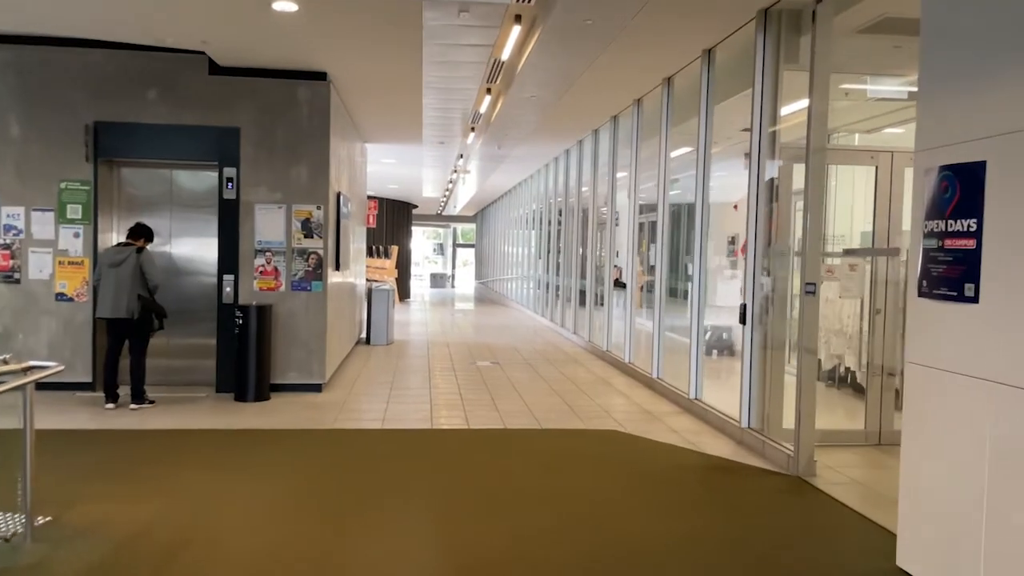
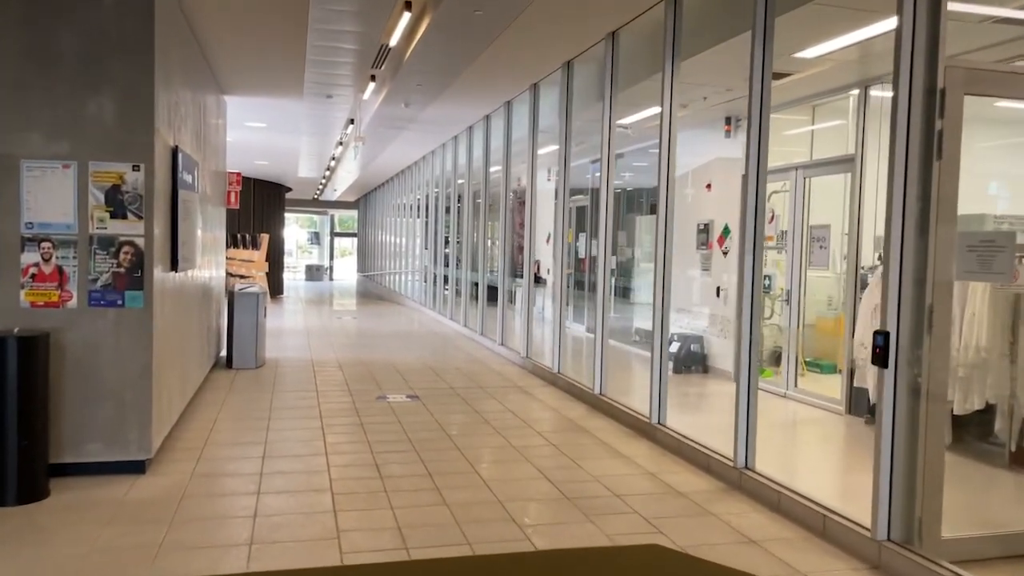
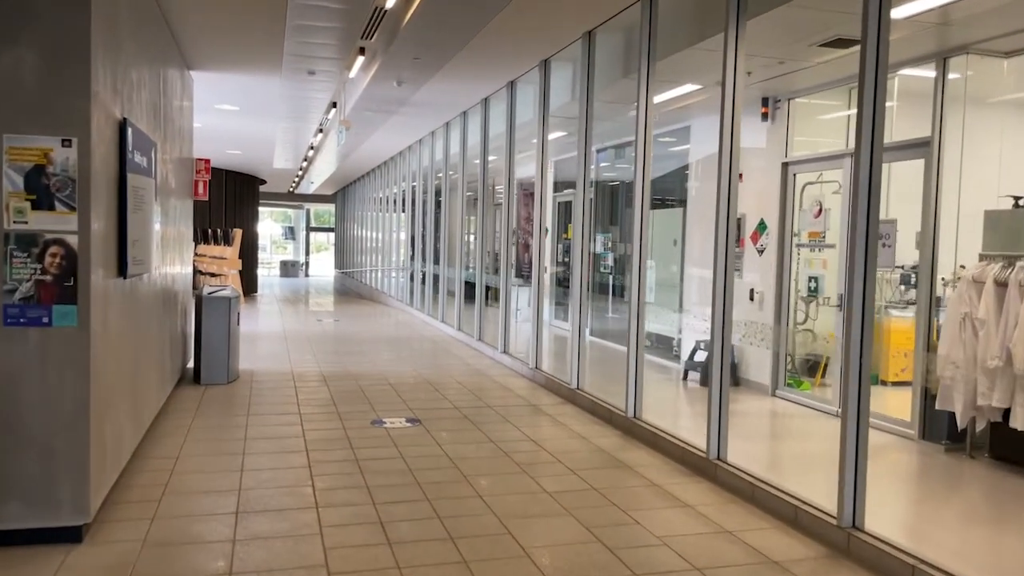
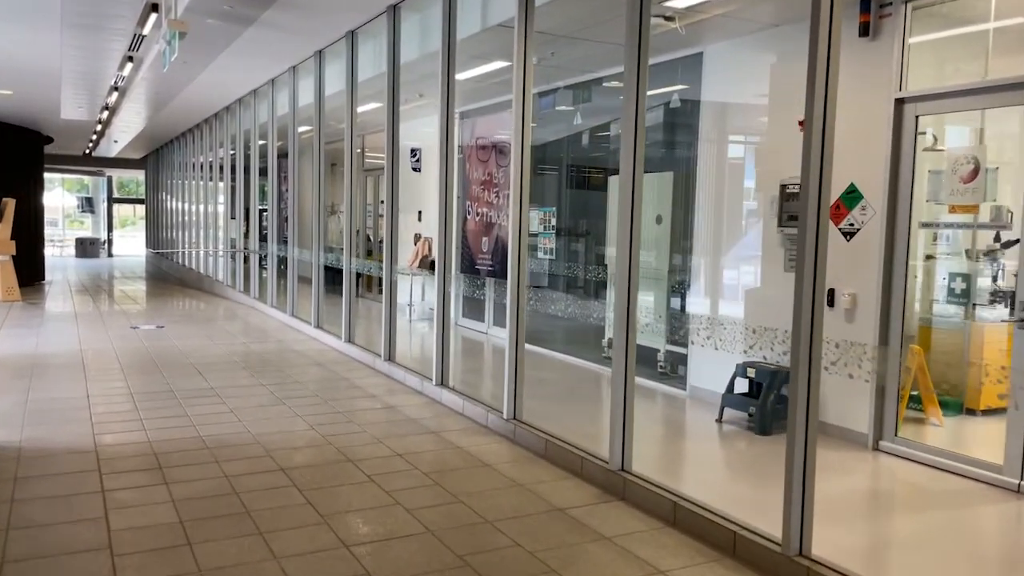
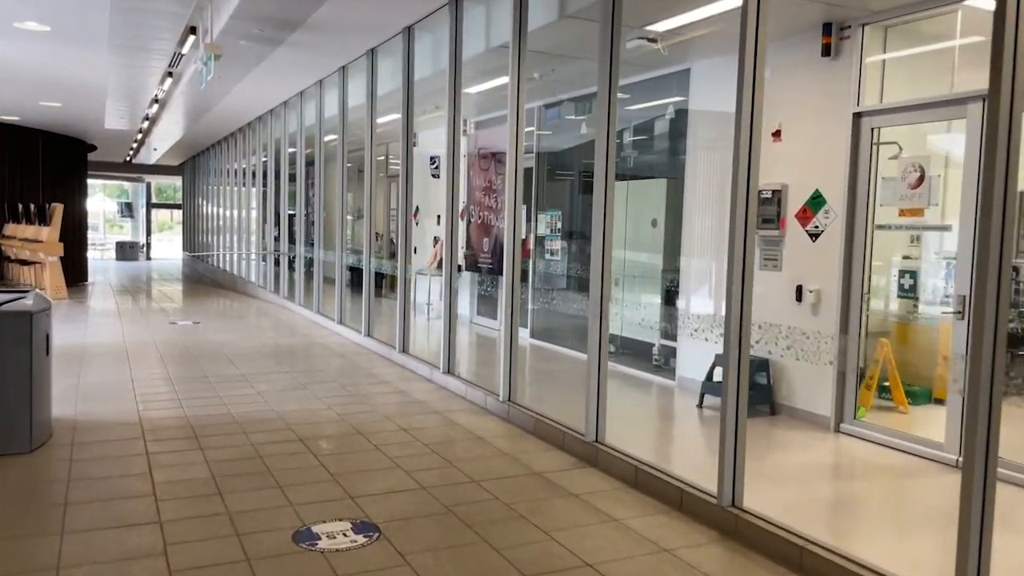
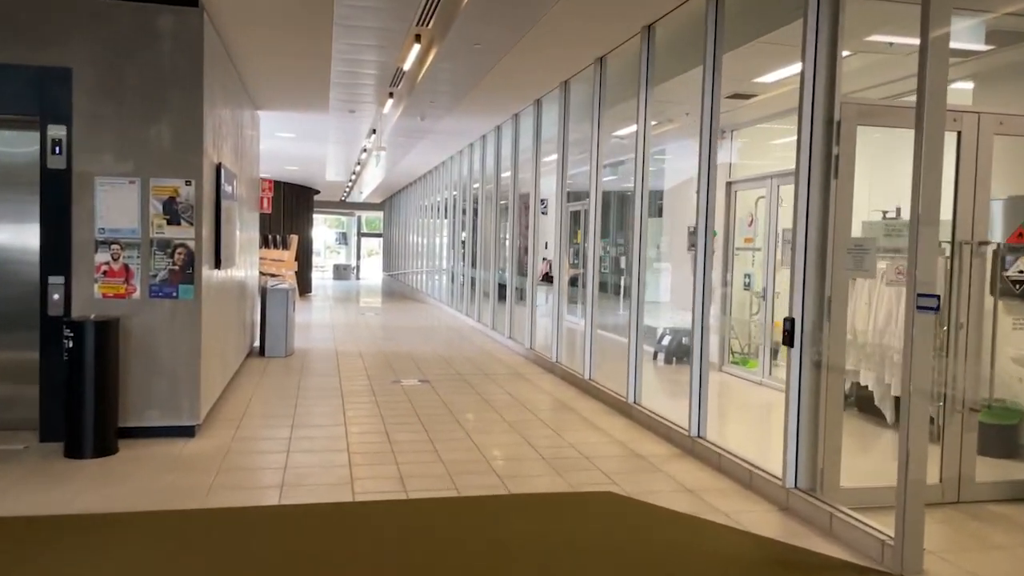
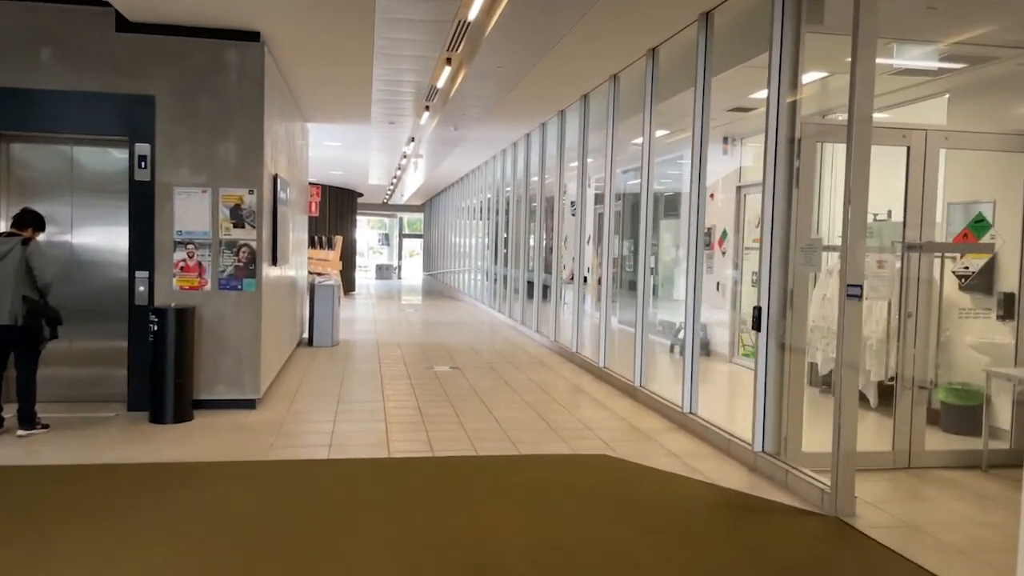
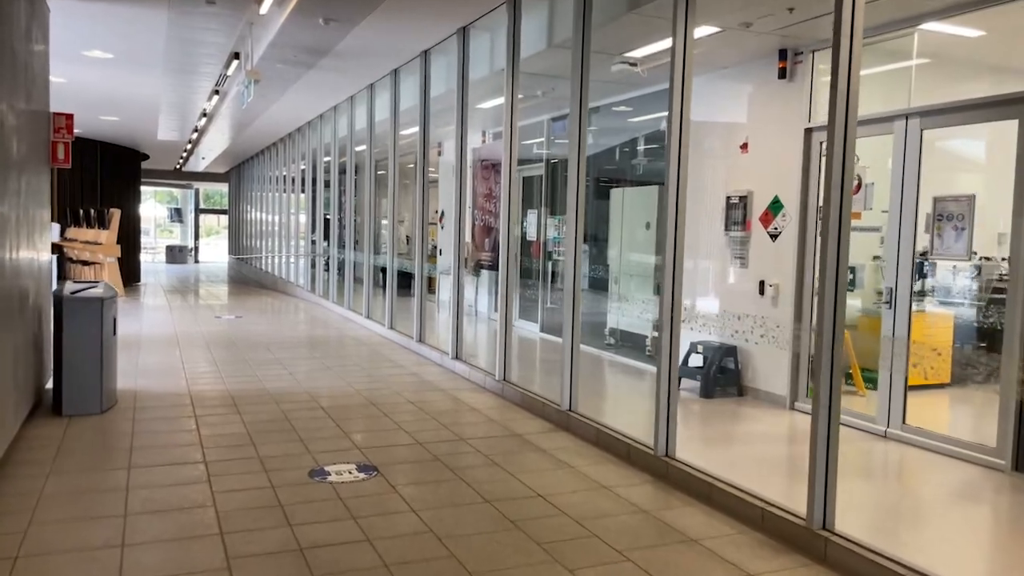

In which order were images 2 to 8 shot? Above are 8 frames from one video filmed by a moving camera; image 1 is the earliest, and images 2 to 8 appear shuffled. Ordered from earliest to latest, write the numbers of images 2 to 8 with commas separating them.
7, 6, 2, 3, 8, 5, 4
